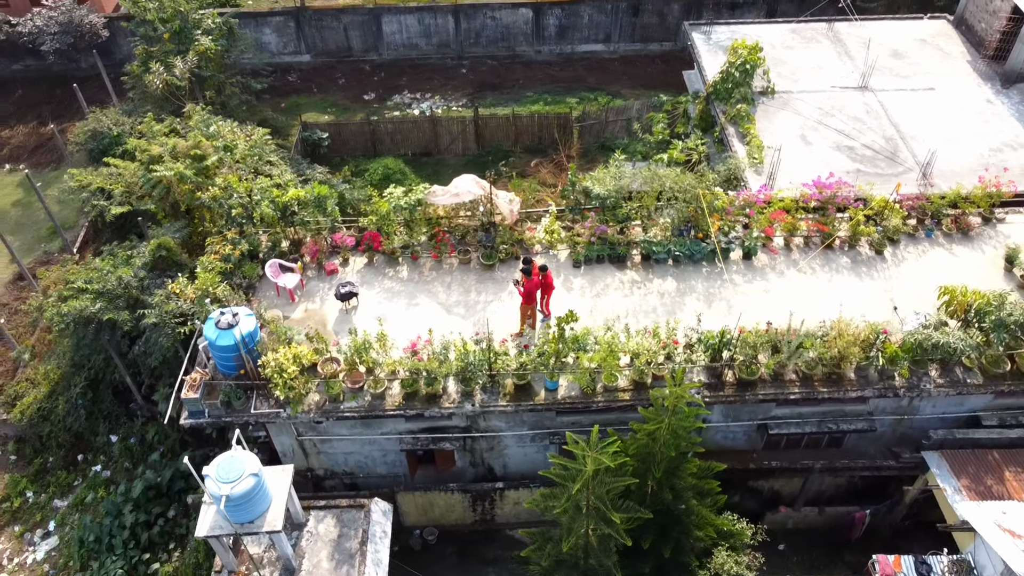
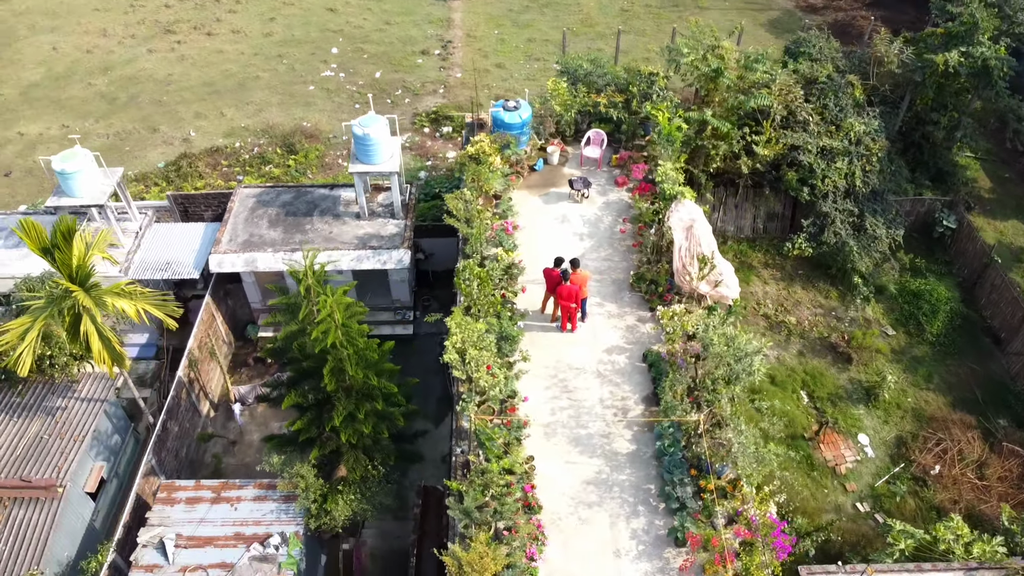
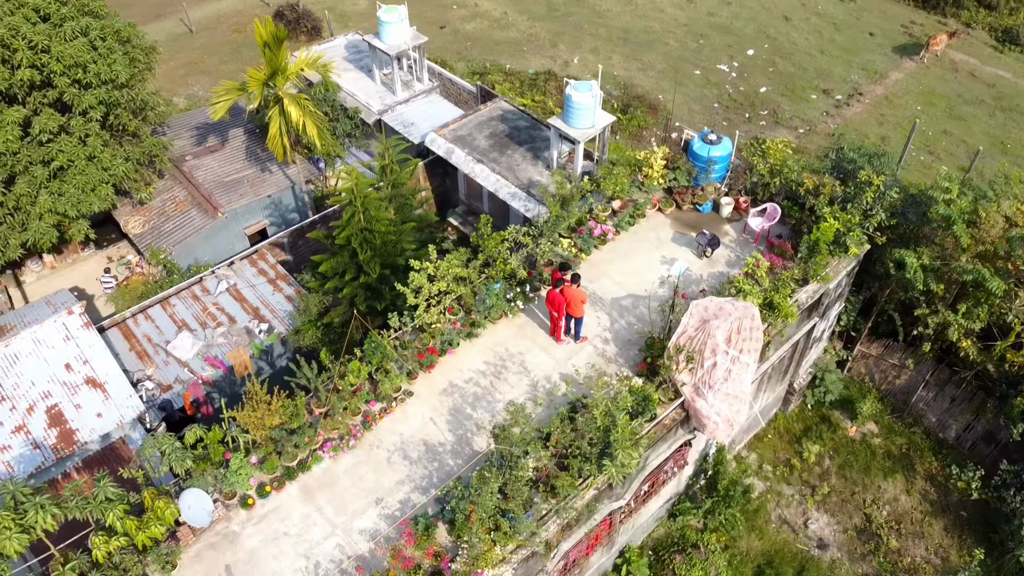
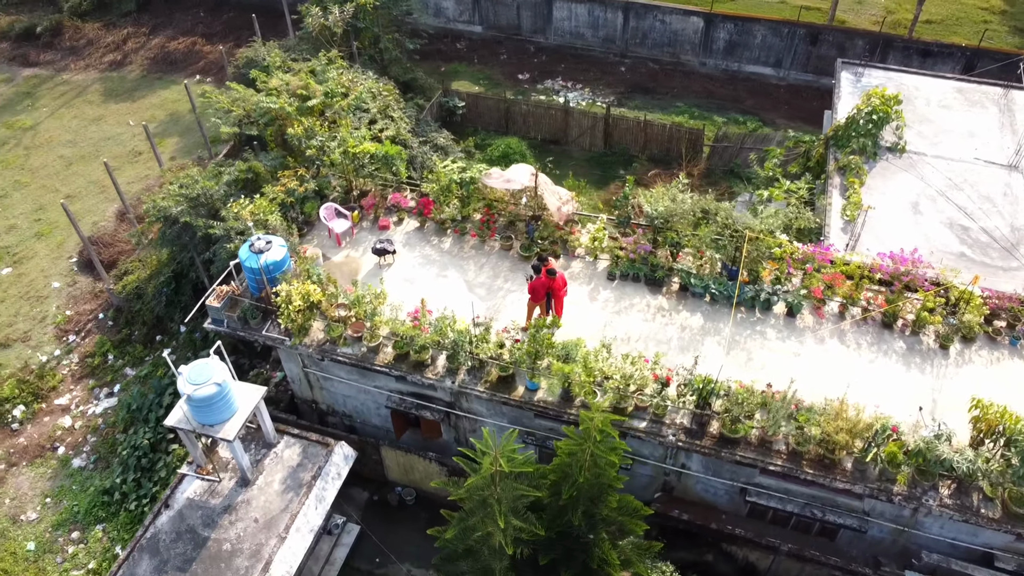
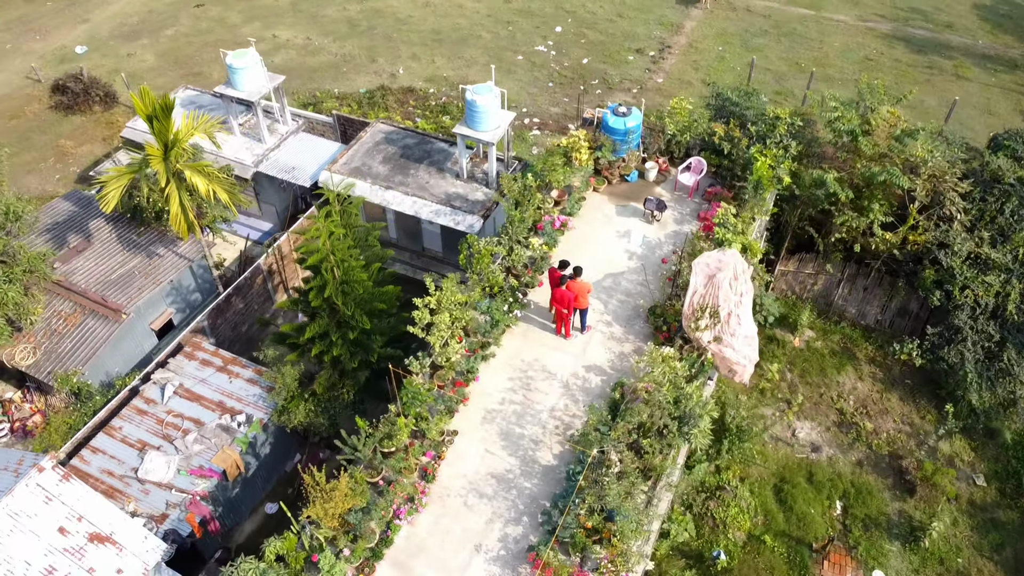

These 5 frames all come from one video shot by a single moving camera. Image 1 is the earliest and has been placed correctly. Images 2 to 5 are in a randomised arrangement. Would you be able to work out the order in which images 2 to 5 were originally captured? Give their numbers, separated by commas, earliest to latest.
4, 2, 5, 3
